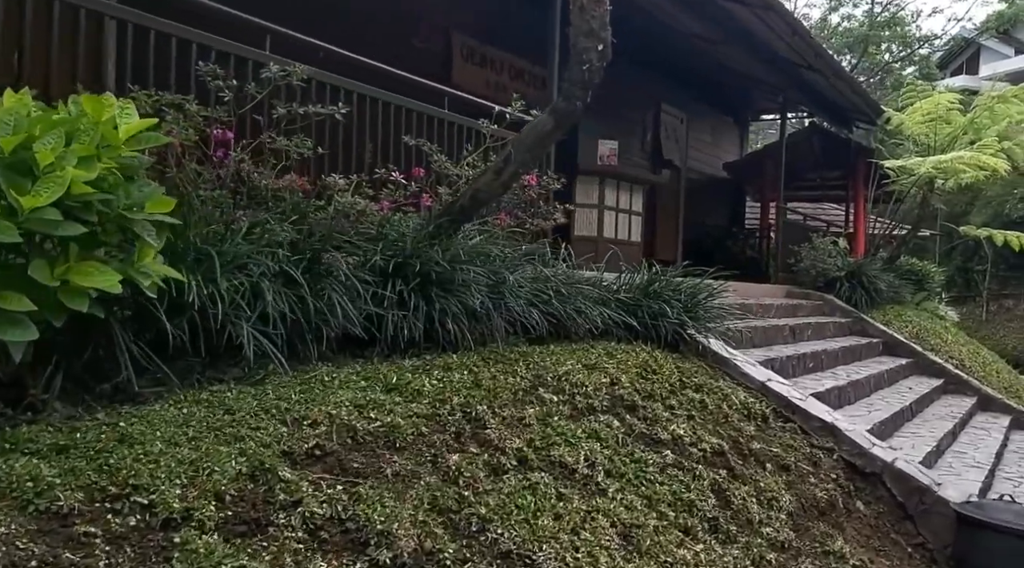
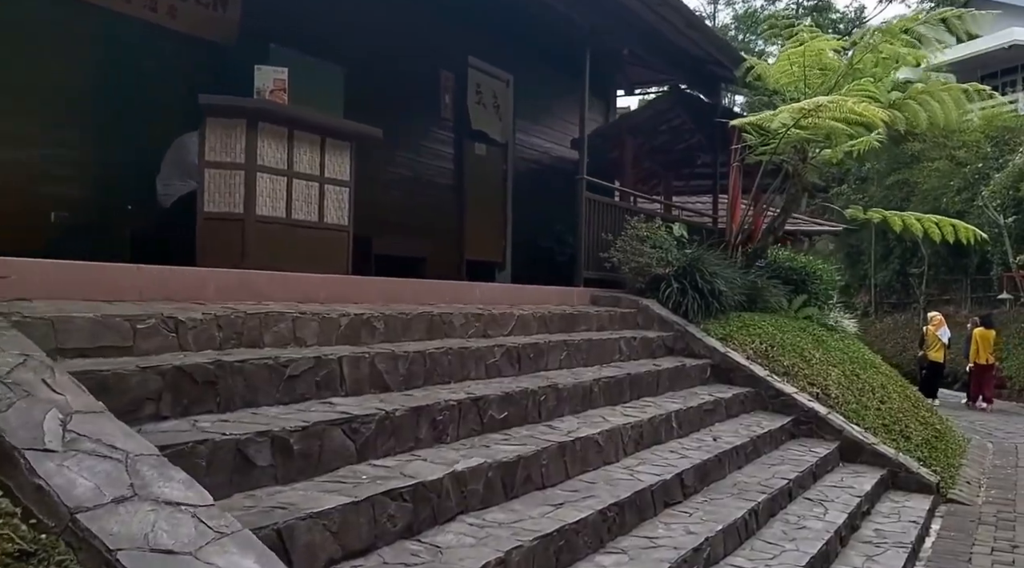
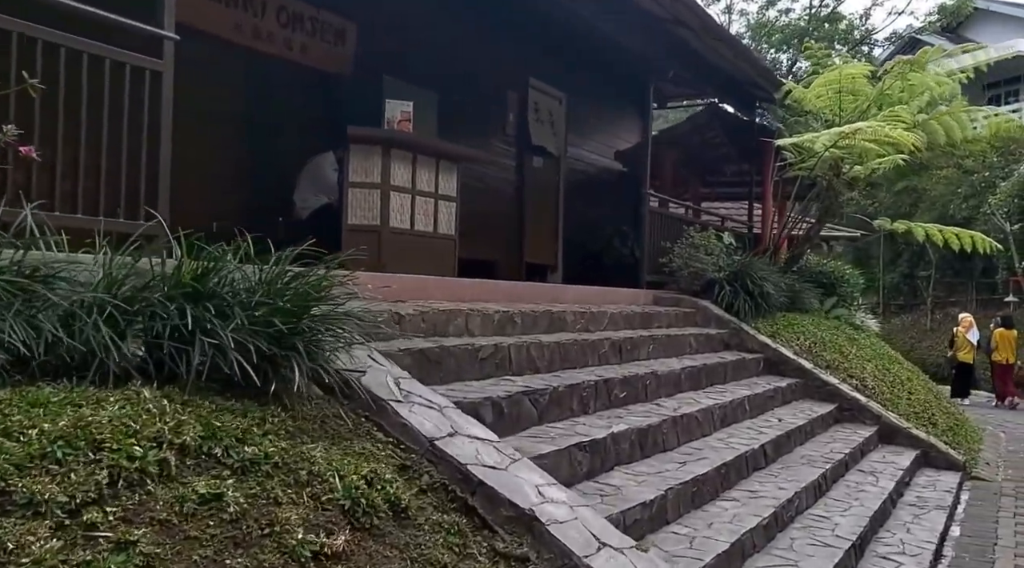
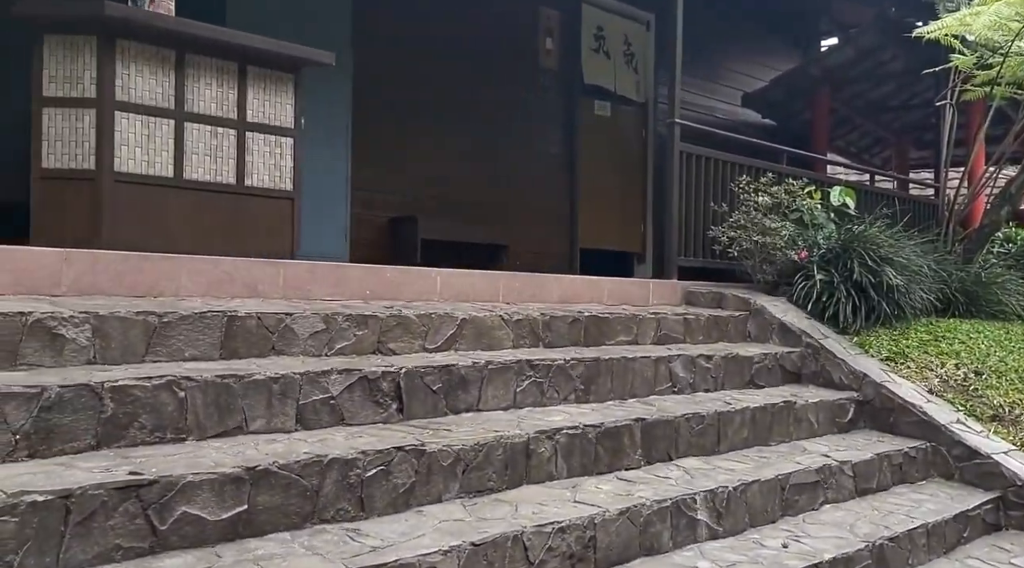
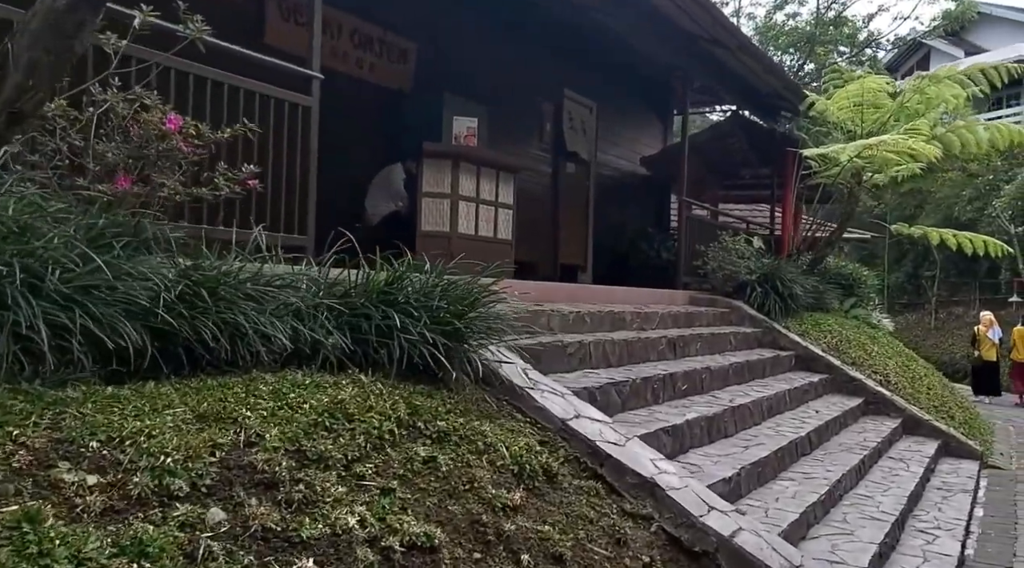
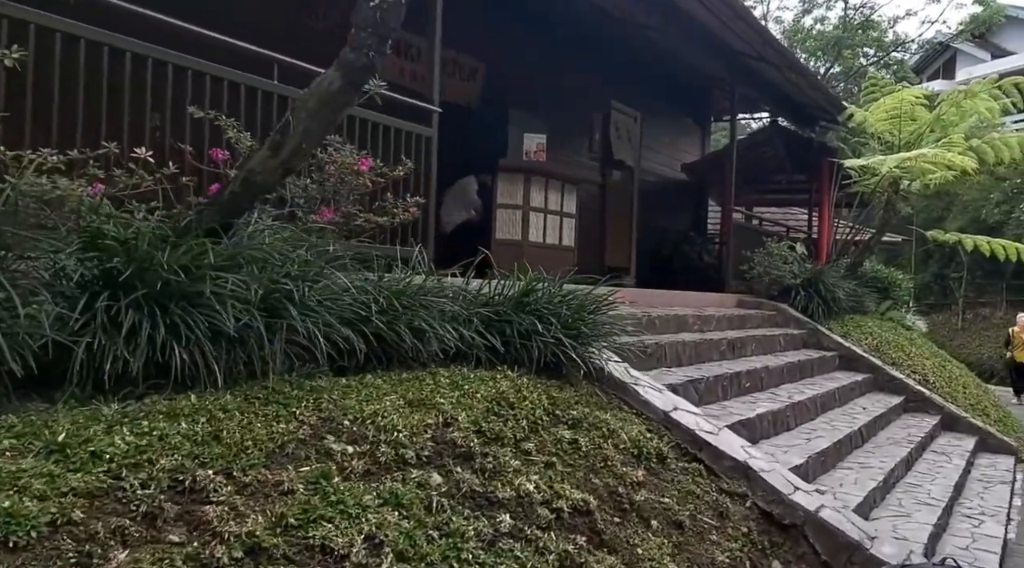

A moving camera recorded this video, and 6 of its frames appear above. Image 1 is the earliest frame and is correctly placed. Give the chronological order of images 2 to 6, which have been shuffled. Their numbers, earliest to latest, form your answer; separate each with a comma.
6, 5, 3, 2, 4
